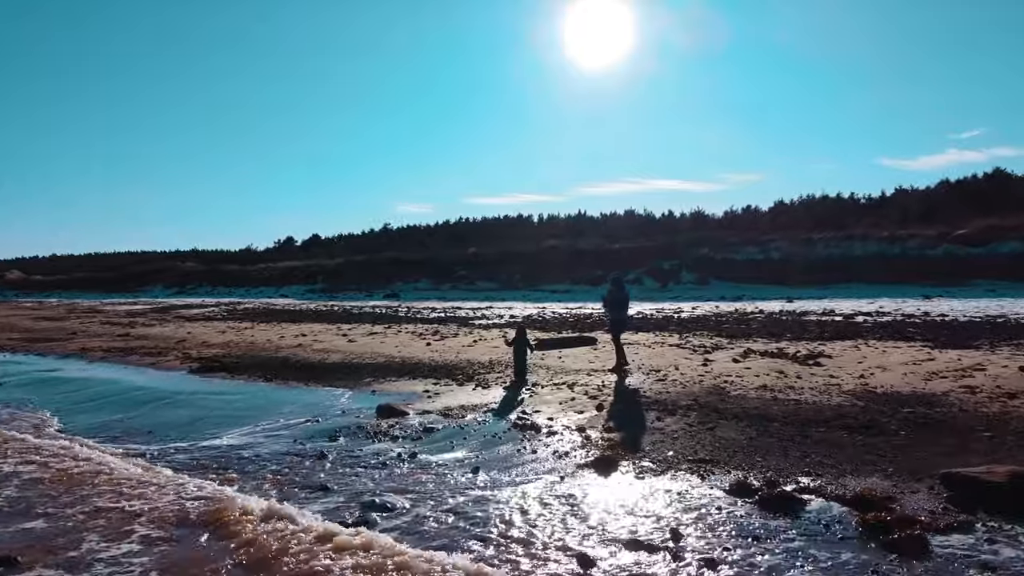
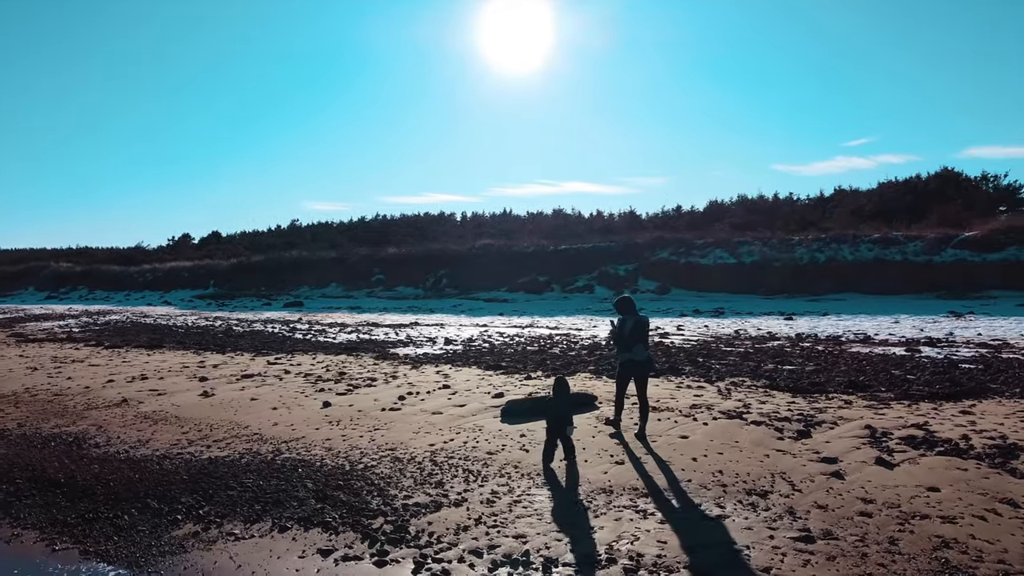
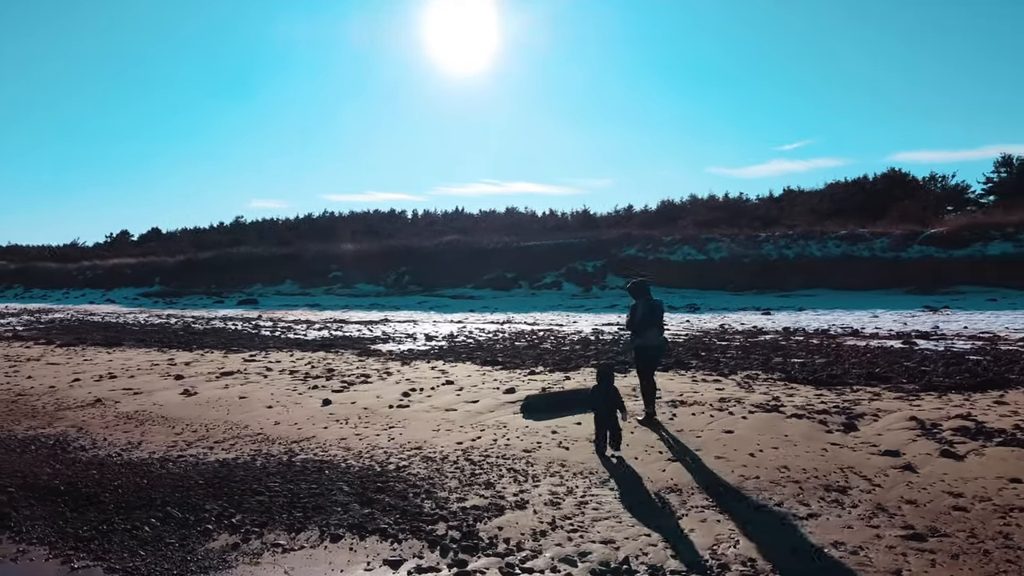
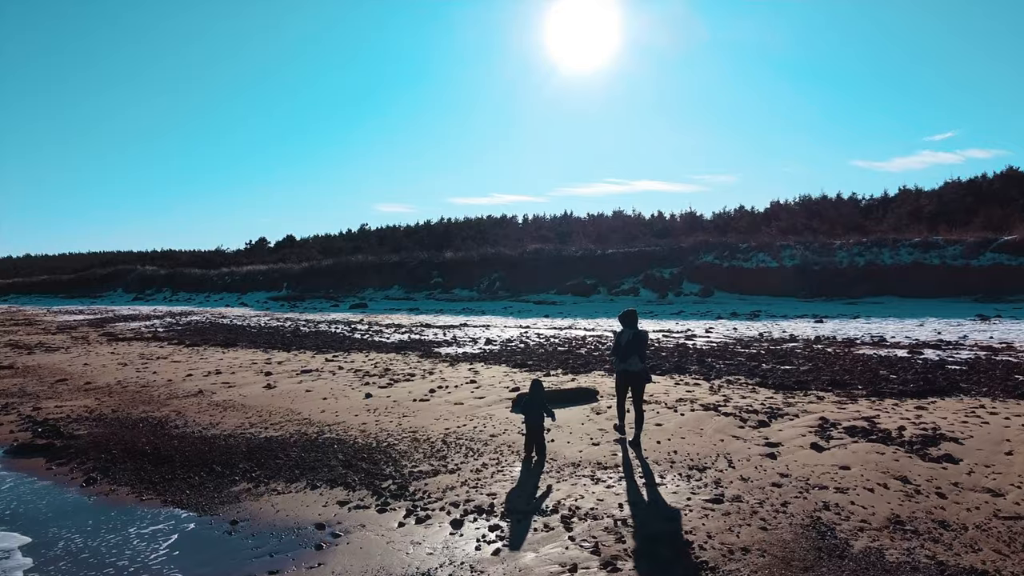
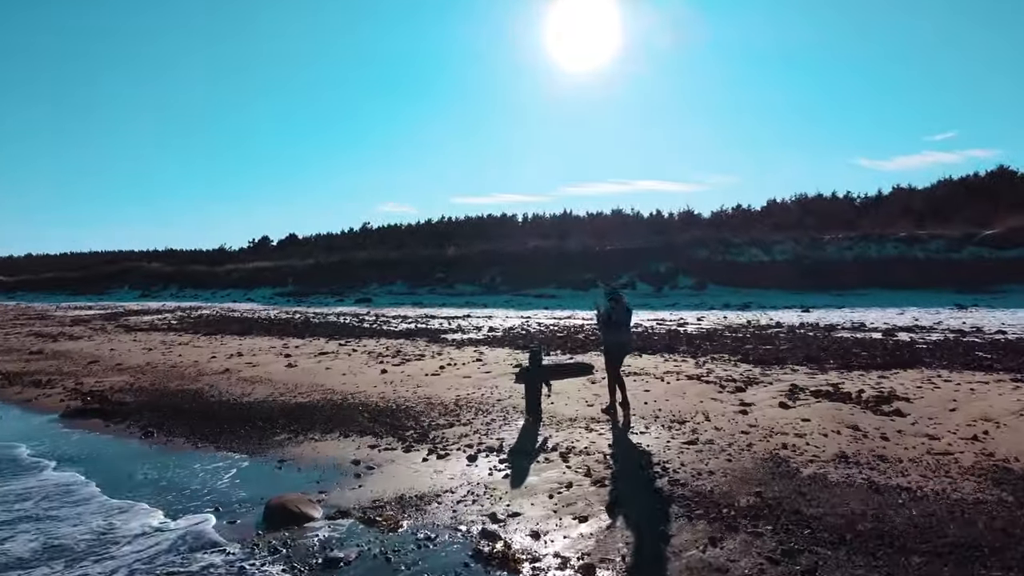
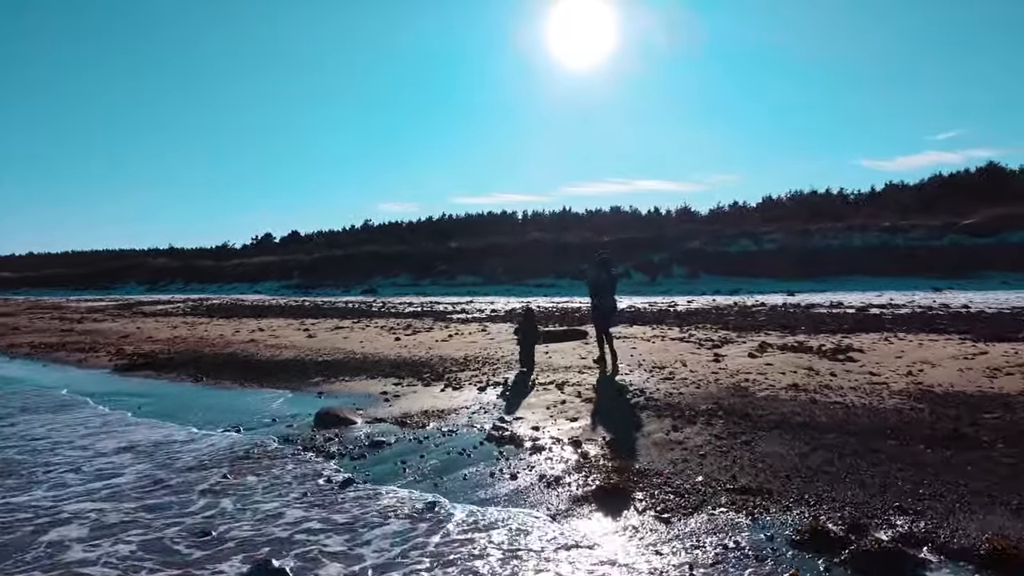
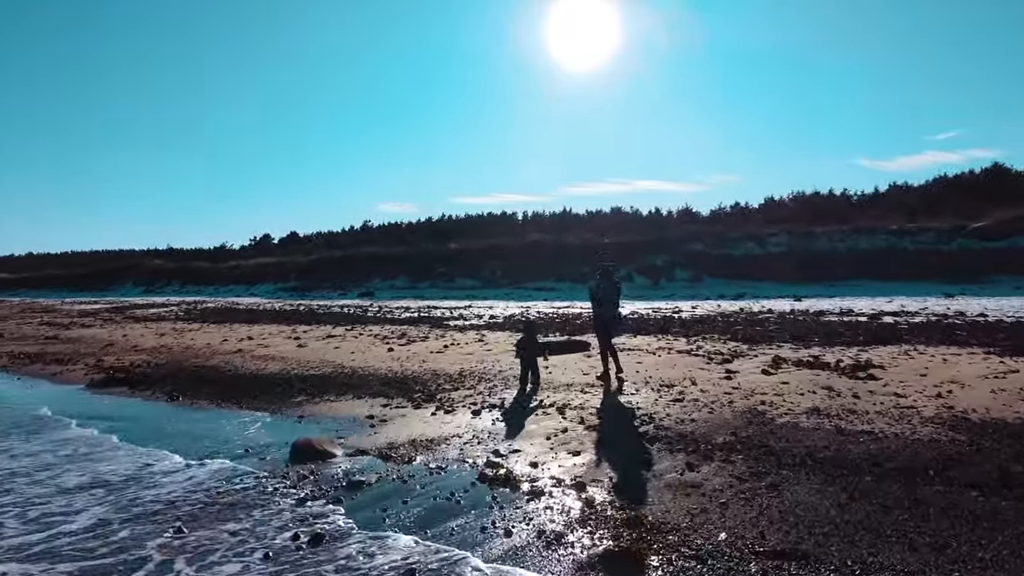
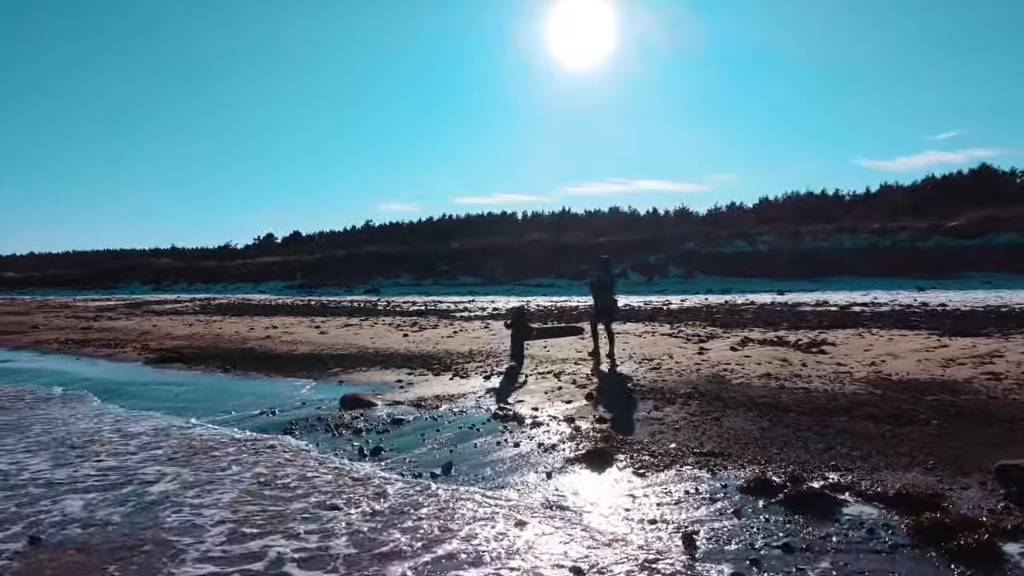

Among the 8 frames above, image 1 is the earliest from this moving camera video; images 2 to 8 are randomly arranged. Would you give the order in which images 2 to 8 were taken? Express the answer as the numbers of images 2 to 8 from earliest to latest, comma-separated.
8, 6, 7, 5, 4, 2, 3
